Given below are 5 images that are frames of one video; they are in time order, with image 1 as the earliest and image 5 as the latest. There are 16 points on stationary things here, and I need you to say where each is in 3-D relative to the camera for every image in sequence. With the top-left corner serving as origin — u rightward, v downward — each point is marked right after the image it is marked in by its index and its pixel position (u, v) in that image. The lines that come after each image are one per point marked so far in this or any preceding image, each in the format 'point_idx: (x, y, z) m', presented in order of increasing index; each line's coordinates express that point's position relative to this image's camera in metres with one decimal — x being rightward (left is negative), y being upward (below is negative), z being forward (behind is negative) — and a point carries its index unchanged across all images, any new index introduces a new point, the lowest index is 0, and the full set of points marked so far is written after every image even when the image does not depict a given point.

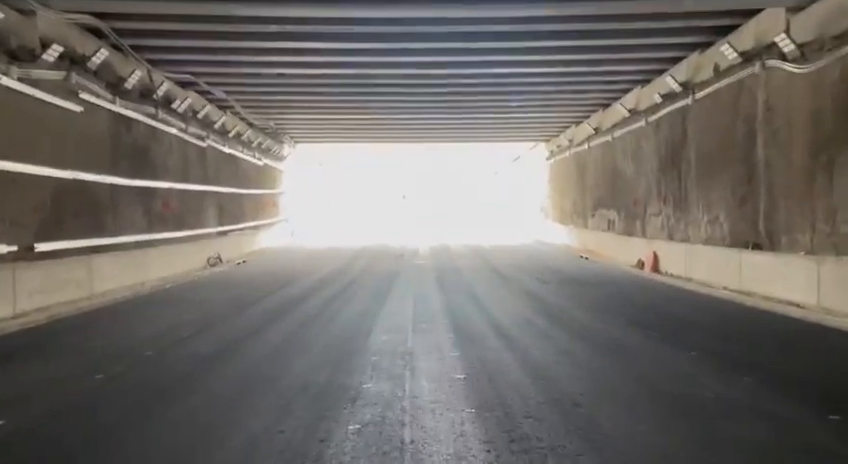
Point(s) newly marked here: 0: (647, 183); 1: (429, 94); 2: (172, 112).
0: (+5.3, +1.2, +16.7) m
1: (+0.2, +3.6, +18.8) m
2: (-5.7, +2.7, +16.1) m
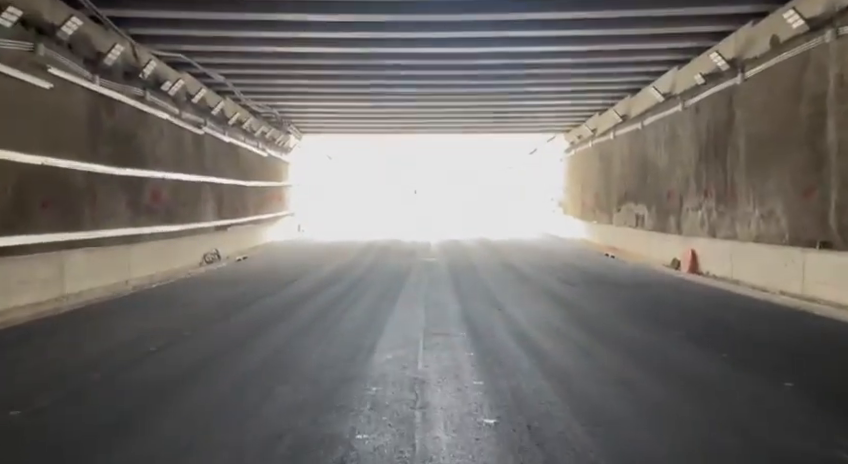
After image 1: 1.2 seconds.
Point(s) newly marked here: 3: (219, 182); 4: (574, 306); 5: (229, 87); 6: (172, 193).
0: (+5.6, +1.2, +15.1) m
1: (+0.5, +3.7, +17.3) m
2: (-5.4, +2.8, +14.7) m
3: (-5.3, +1.3, +18.5) m
4: (+2.3, -1.1, +10.5) m
5: (-4.9, +3.6, +17.9) m
6: (-5.3, +0.8, +15.0) m
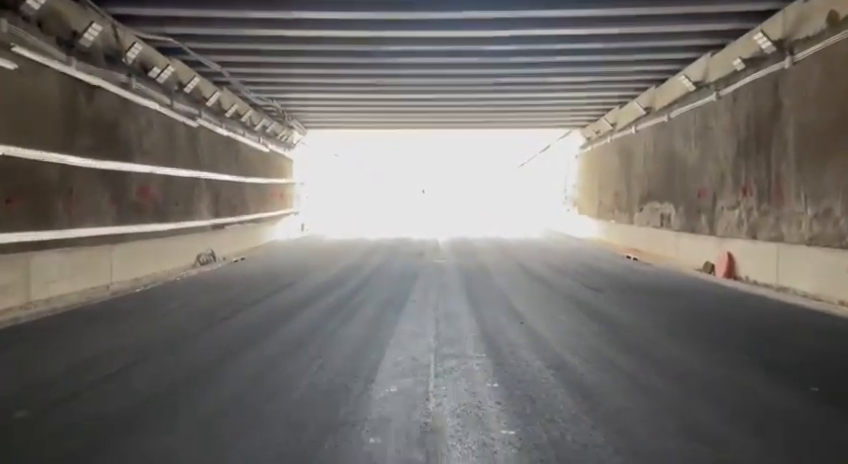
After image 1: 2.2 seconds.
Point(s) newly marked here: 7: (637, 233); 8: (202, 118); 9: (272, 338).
0: (+5.8, +1.2, +13.8) m
1: (+0.7, +3.7, +16.1) m
2: (-5.2, +2.8, +13.6) m
3: (-5.1, +1.3, +17.3) m
4: (+2.4, -1.1, +9.3) m
5: (-4.7, +3.6, +16.7) m
6: (-5.1, +0.8, +13.9) m
7: (+5.9, 0.0, +19.6) m
8: (-5.1, +2.6, +16.2) m
9: (-1.7, -1.2, +7.7) m
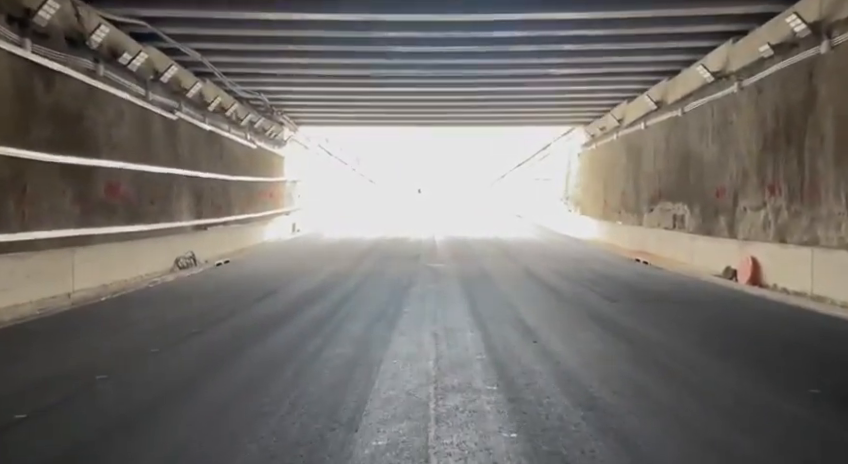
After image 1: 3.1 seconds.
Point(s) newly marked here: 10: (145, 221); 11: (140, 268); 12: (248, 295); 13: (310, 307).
0: (+5.7, +1.2, +12.7) m
1: (+0.7, +3.6, +15.0) m
2: (-5.2, +2.8, +12.4) m
3: (-5.1, +1.3, +16.1) m
4: (+2.4, -1.1, +8.2) m
5: (-4.7, +3.6, +15.5) m
6: (-5.2, +0.8, +12.7) m
7: (+5.8, -0.1, +18.5) m
8: (-5.2, +2.6, +15.0) m
9: (-1.7, -1.2, +6.6) m
10: (-5.2, +0.2, +13.1) m
11: (-5.2, -0.7, +12.9) m
12: (-2.9, -1.0, +11.5) m
13: (-1.6, -1.1, +9.9) m
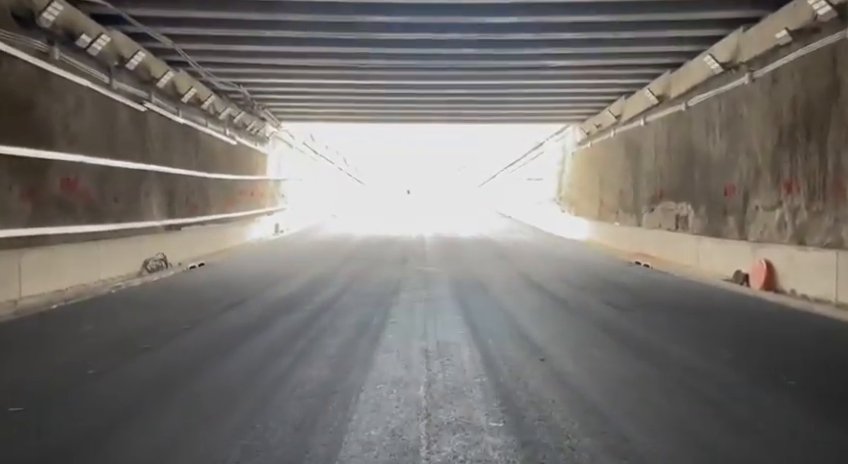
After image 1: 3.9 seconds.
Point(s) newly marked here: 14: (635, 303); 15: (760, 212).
0: (+5.5, +1.1, +11.9) m
1: (+0.4, +3.6, +14.0) m
2: (-5.4, +2.8, +11.4) m
3: (-5.4, +1.3, +15.1) m
4: (+2.2, -1.2, +7.2) m
5: (-5.0, +3.6, +14.5) m
6: (-5.4, +0.8, +11.7) m
7: (+5.5, -0.1, +17.7) m
8: (-5.4, +2.6, +14.0) m
9: (-1.8, -1.2, +5.6) m
10: (-5.4, +0.2, +12.1) m
11: (-5.4, -0.7, +11.8) m
12: (-3.0, -1.0, +10.5) m
13: (-1.7, -1.1, +8.9) m
14: (+3.0, -1.0, +10.2) m
15: (+5.5, +0.3, +11.6) m
